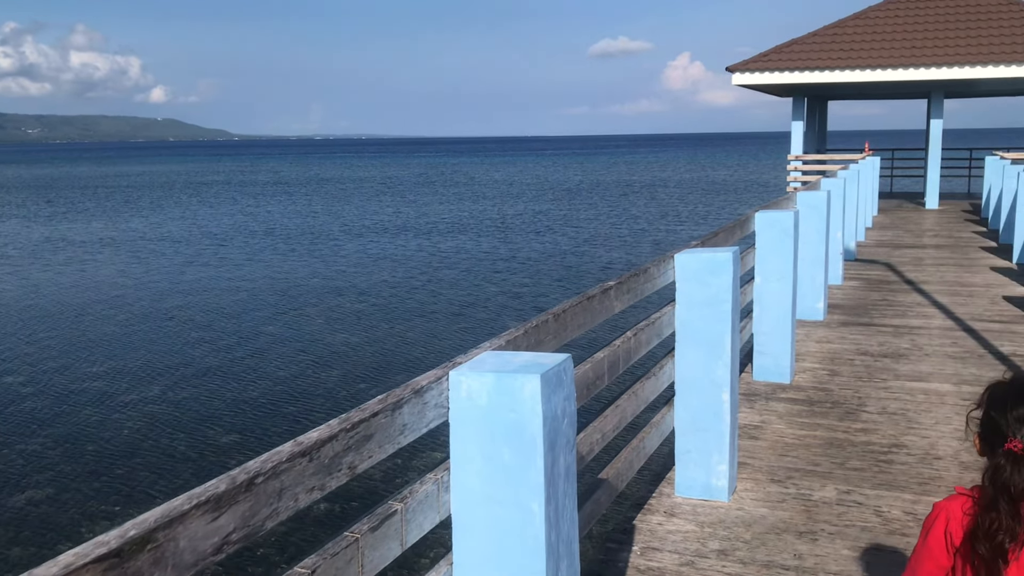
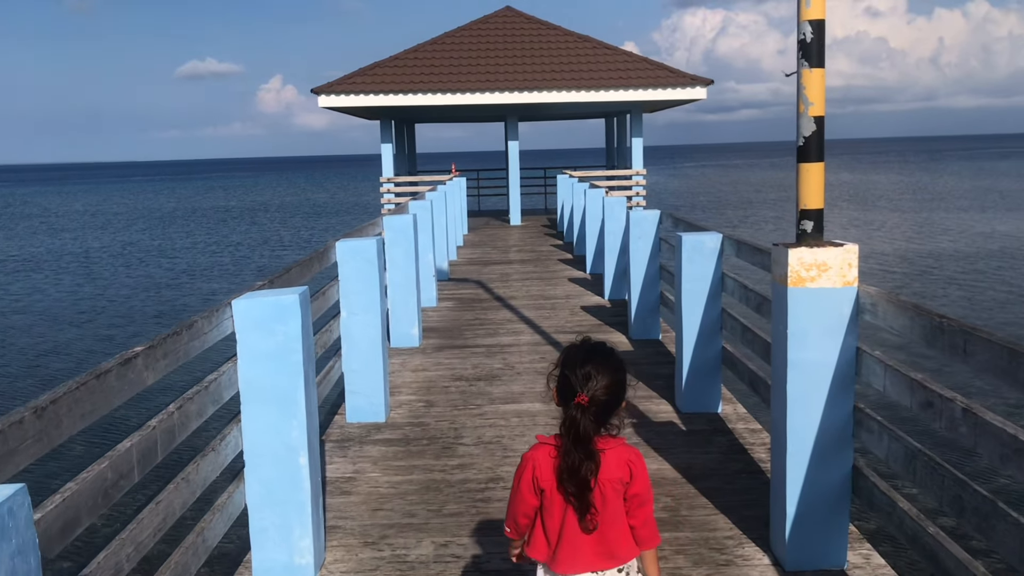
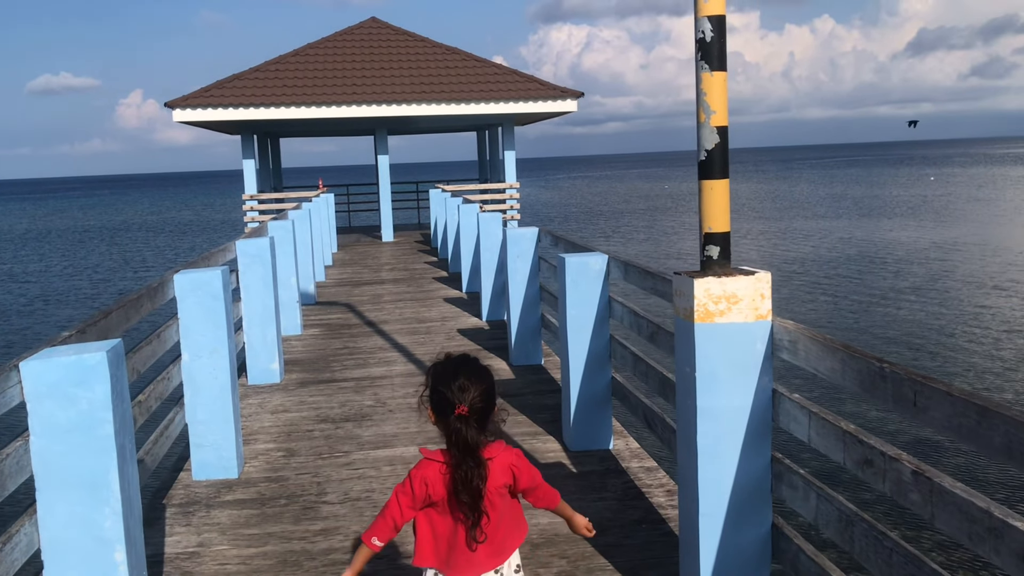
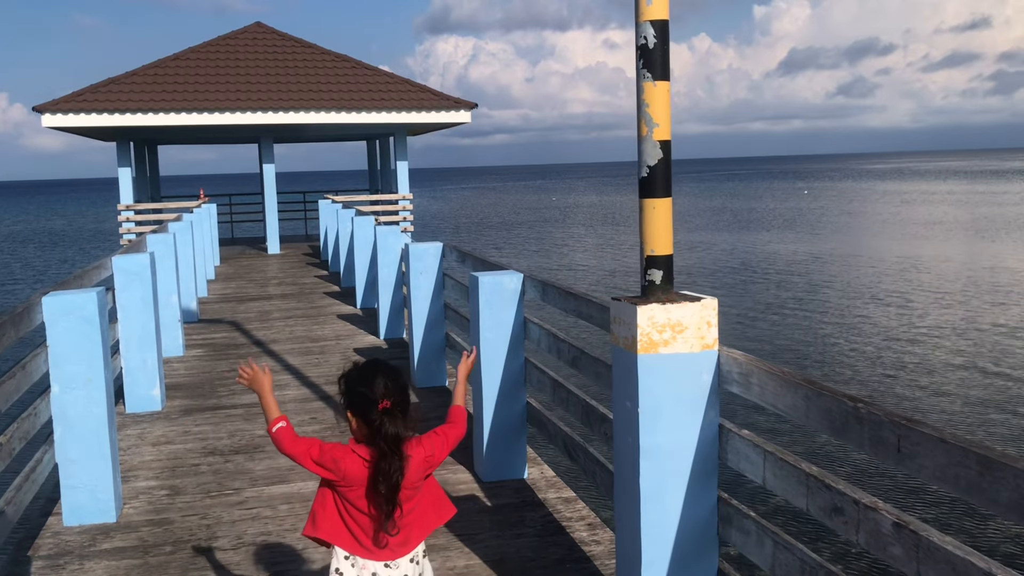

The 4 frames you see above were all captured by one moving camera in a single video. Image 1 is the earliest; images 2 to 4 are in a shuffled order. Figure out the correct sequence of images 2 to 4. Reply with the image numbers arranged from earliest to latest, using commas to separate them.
2, 3, 4
